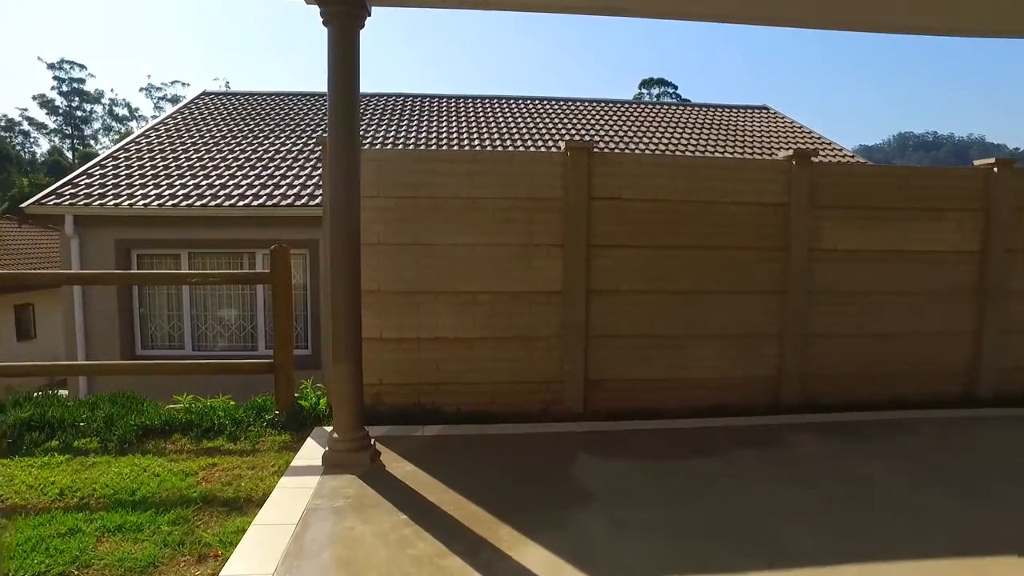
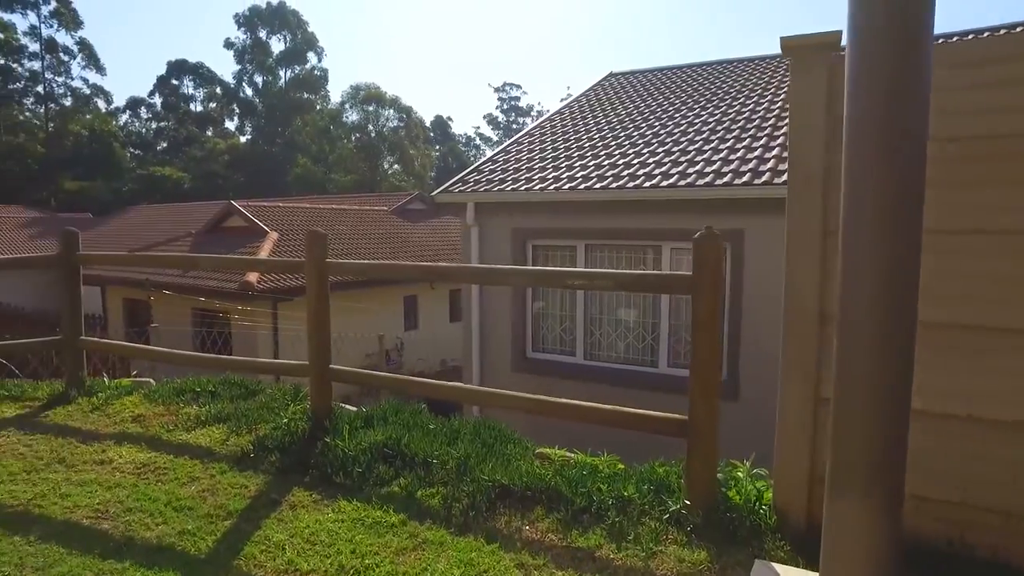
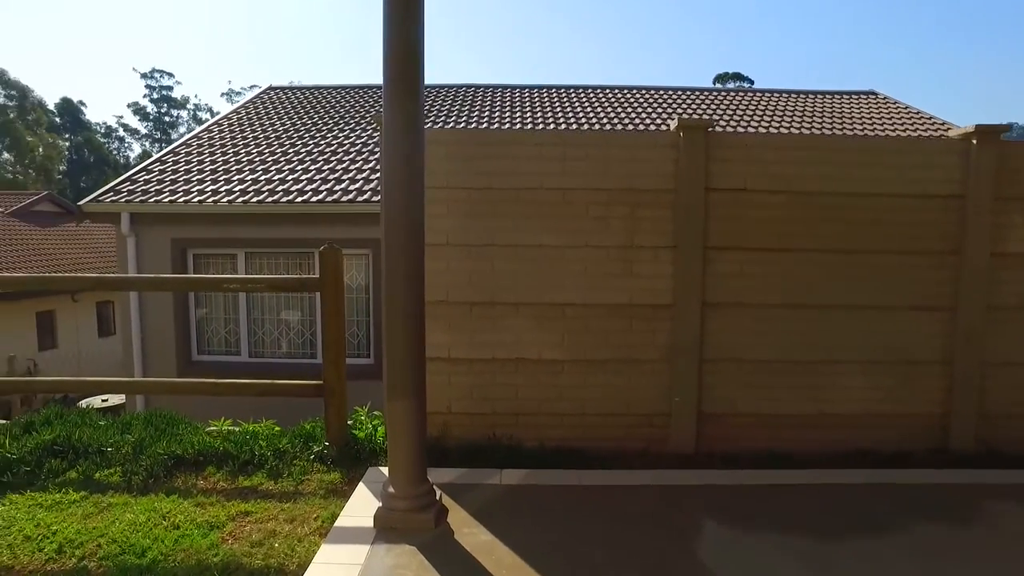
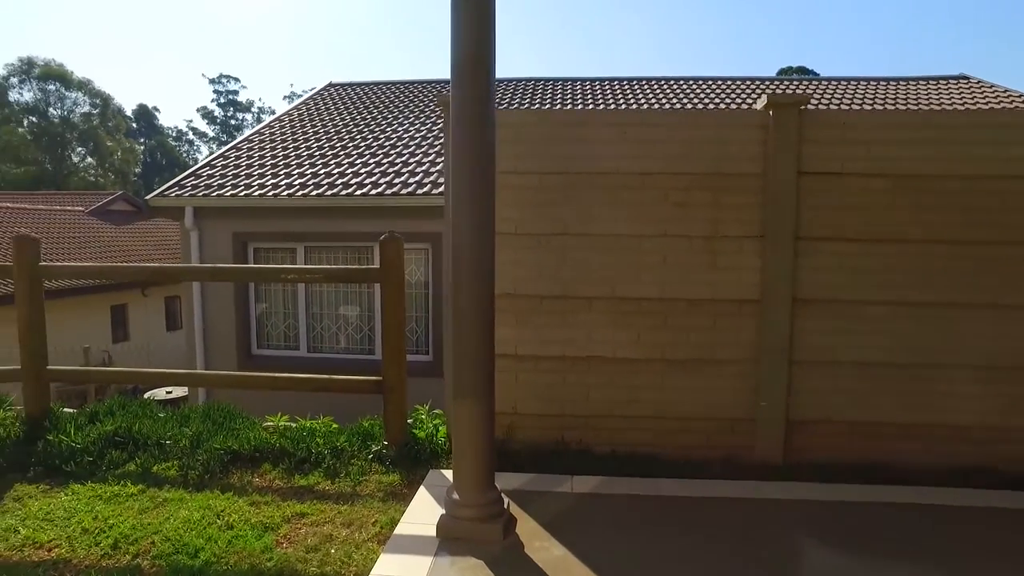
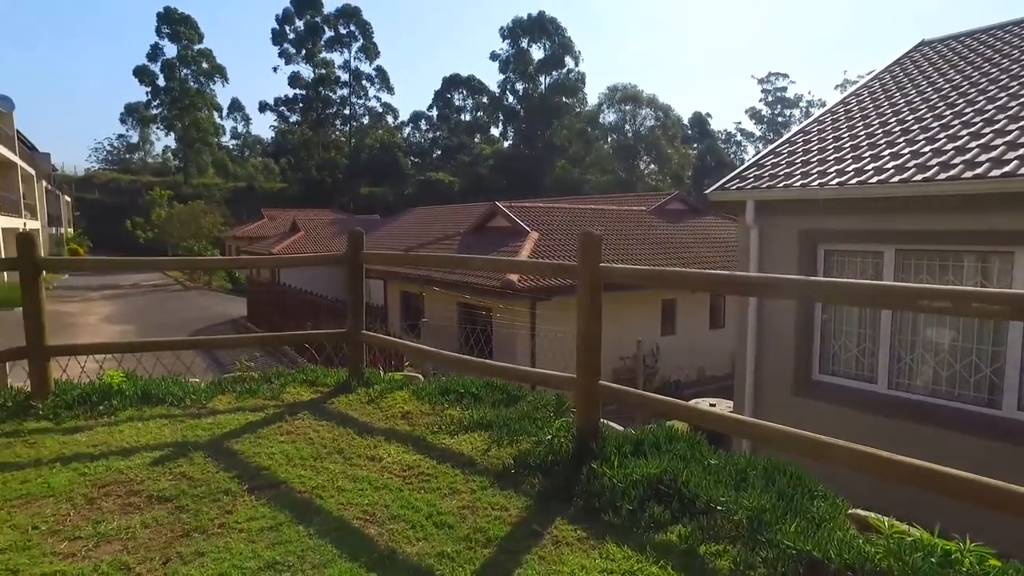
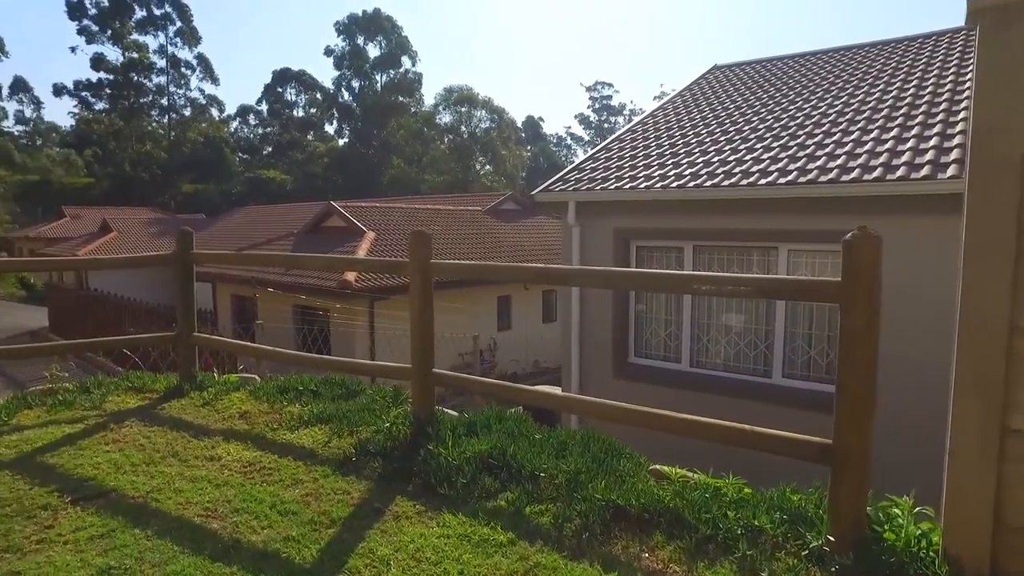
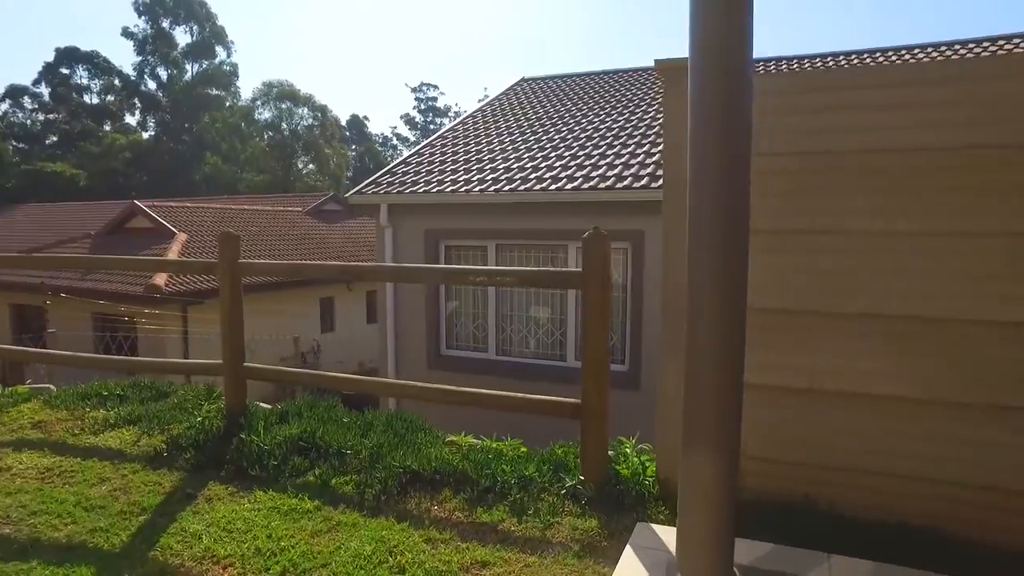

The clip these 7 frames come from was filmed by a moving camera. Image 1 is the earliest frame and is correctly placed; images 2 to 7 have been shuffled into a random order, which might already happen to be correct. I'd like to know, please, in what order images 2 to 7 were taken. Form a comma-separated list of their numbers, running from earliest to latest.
3, 4, 7, 2, 6, 5
